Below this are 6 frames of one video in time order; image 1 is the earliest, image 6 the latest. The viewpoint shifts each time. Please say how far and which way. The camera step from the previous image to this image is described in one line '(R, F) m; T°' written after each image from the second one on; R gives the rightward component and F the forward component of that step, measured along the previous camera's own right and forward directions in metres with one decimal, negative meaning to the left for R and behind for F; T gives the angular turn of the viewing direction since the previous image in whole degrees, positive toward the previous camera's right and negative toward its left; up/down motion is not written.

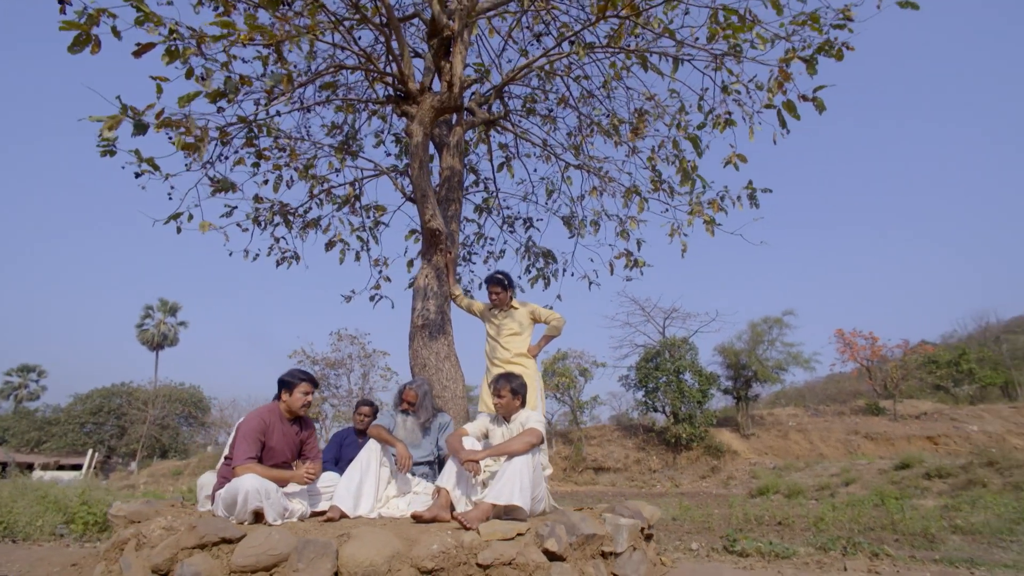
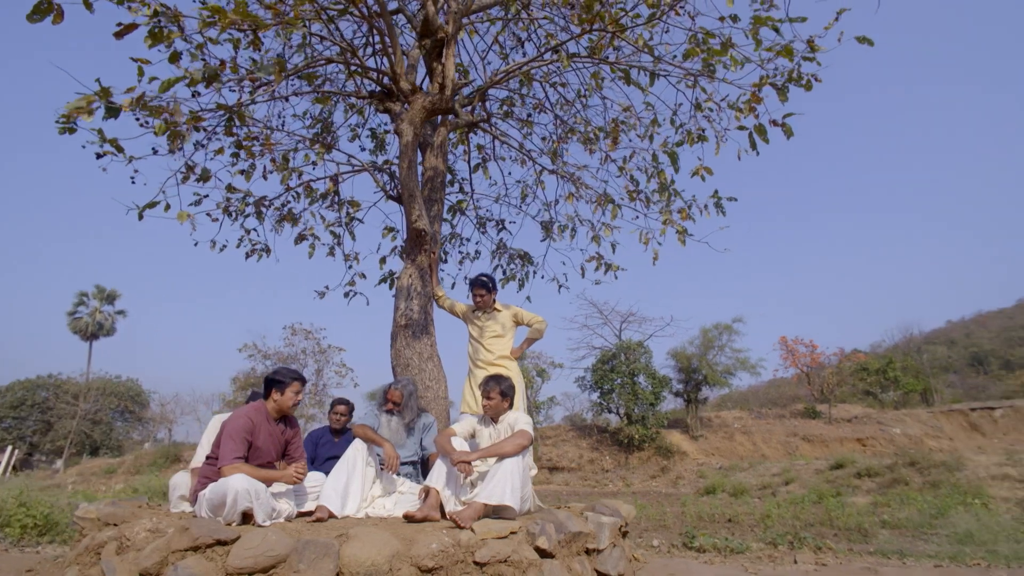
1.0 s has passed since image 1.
(-0.4, -0.1) m; +6°
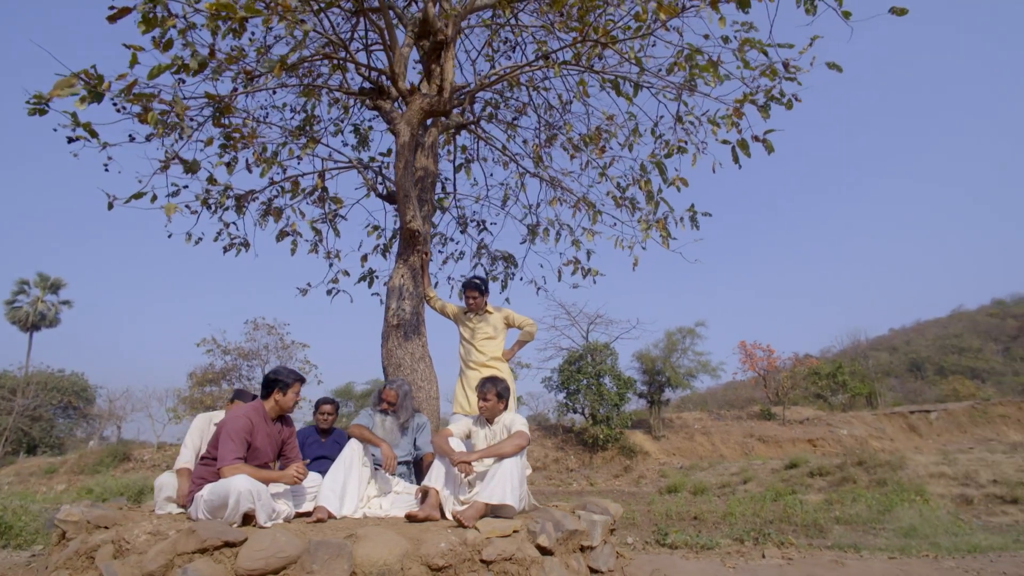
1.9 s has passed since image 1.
(-0.4, -0.1) m; +5°
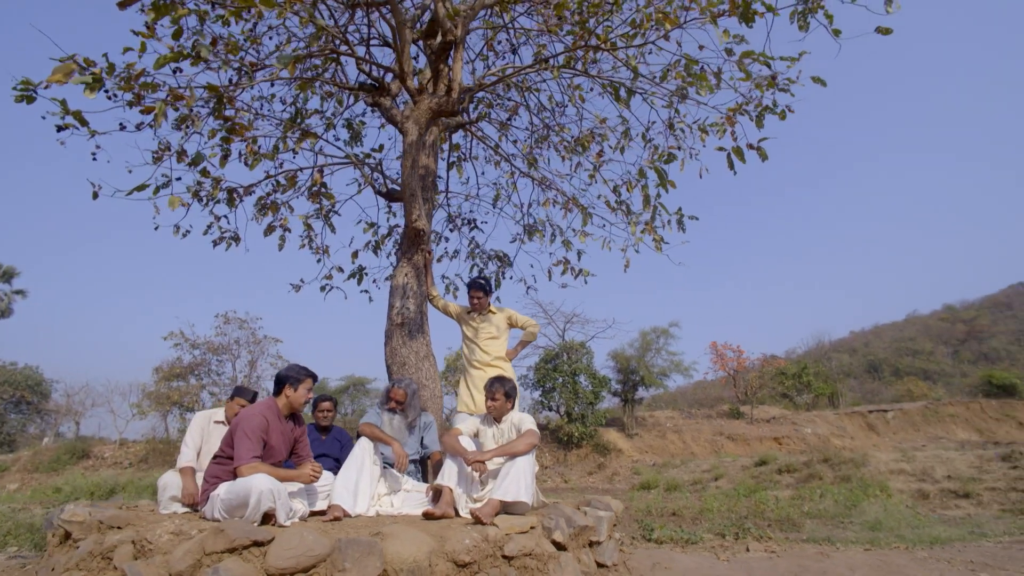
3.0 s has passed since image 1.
(-0.5, -0.1) m; +5°
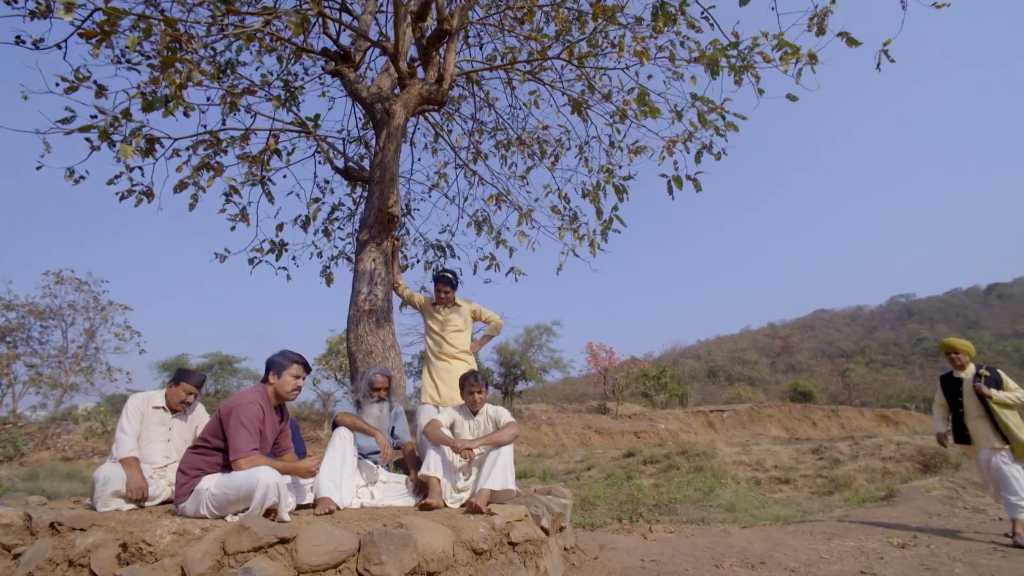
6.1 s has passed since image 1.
(-1.4, +0.1) m; +18°
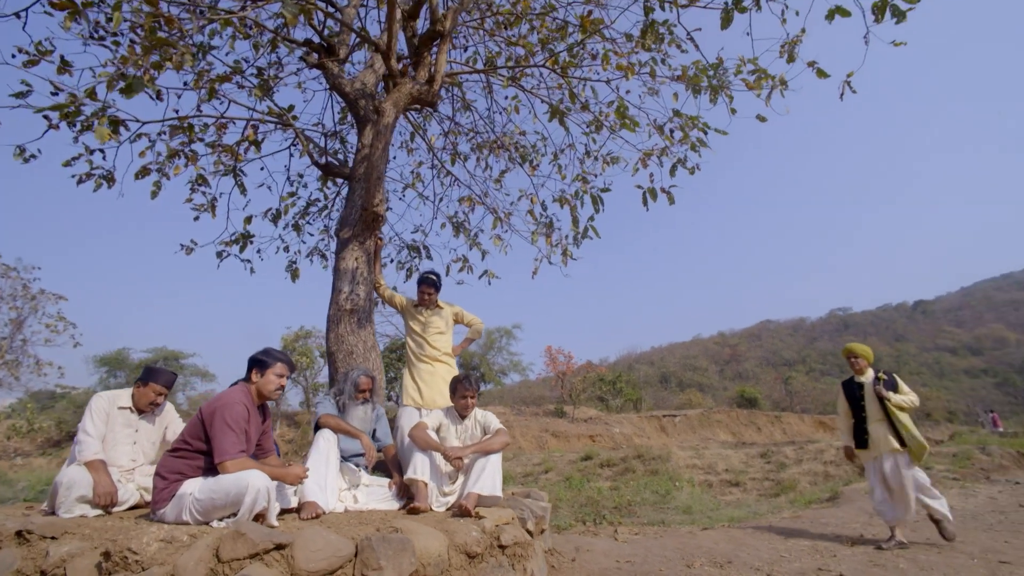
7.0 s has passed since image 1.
(-0.4, +0.1) m; +5°
